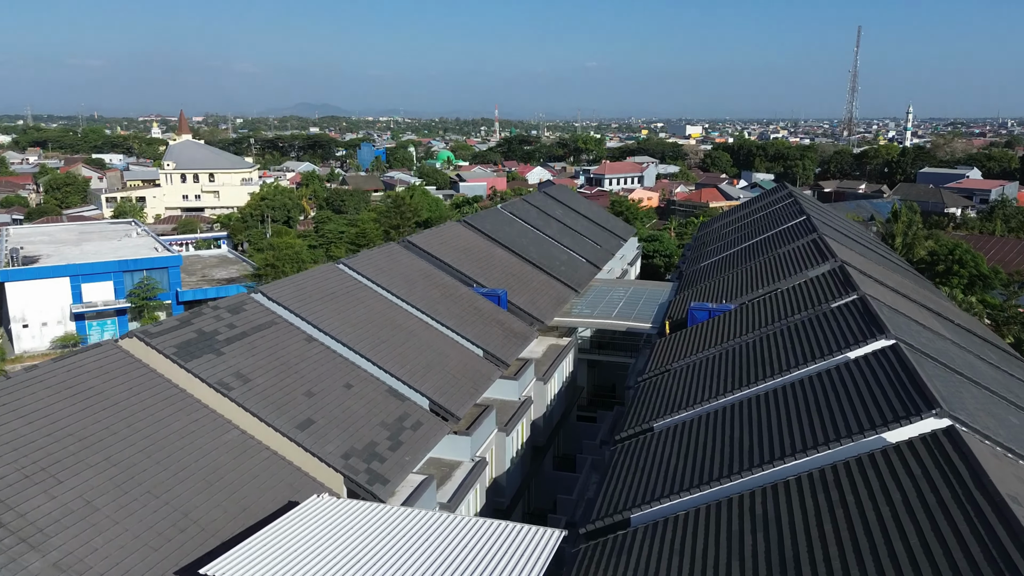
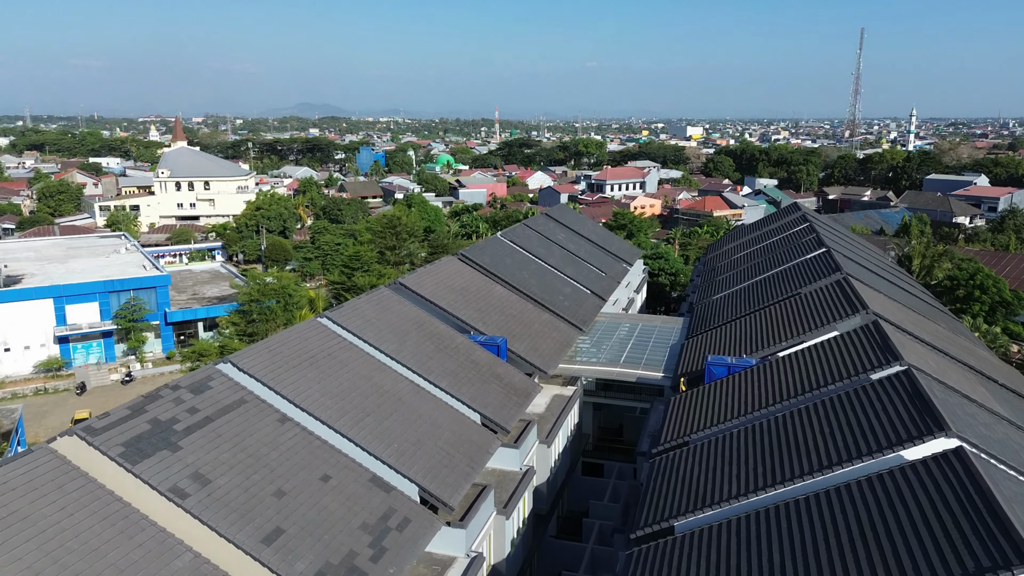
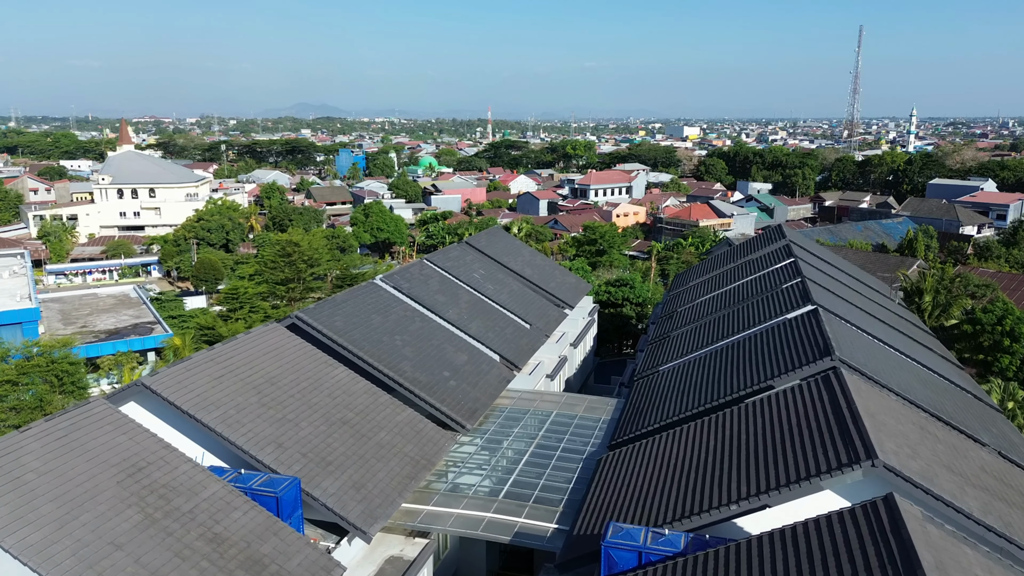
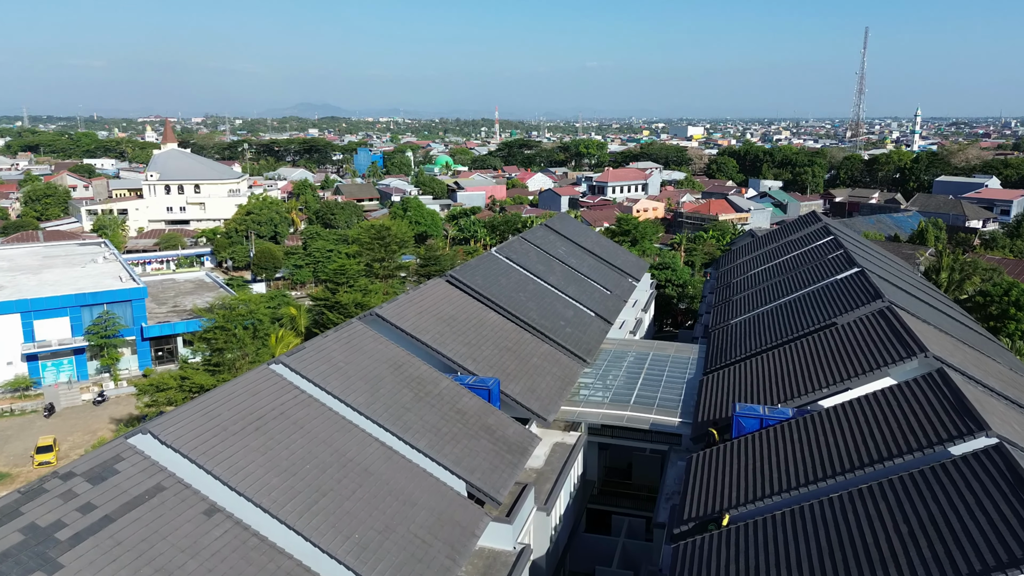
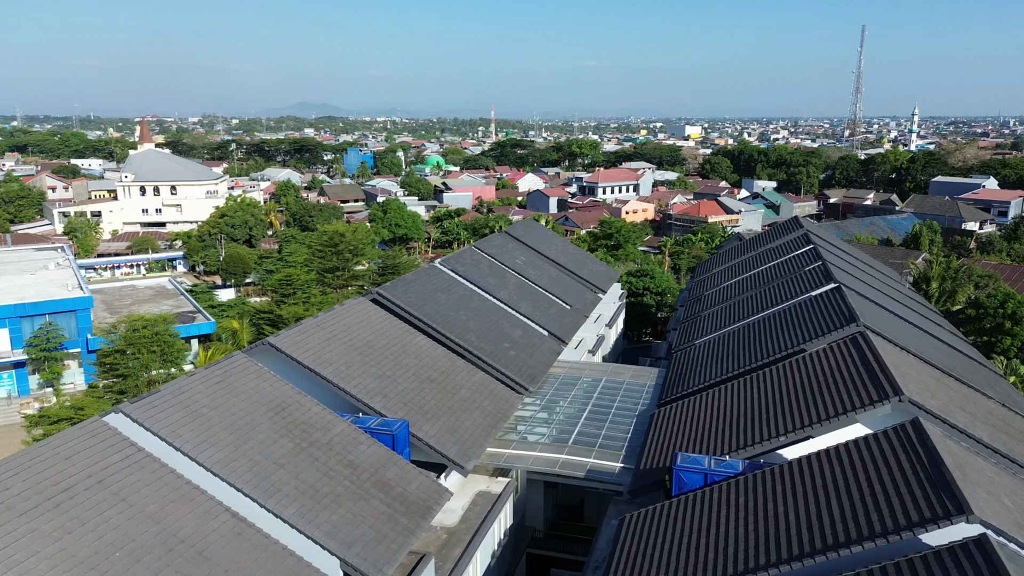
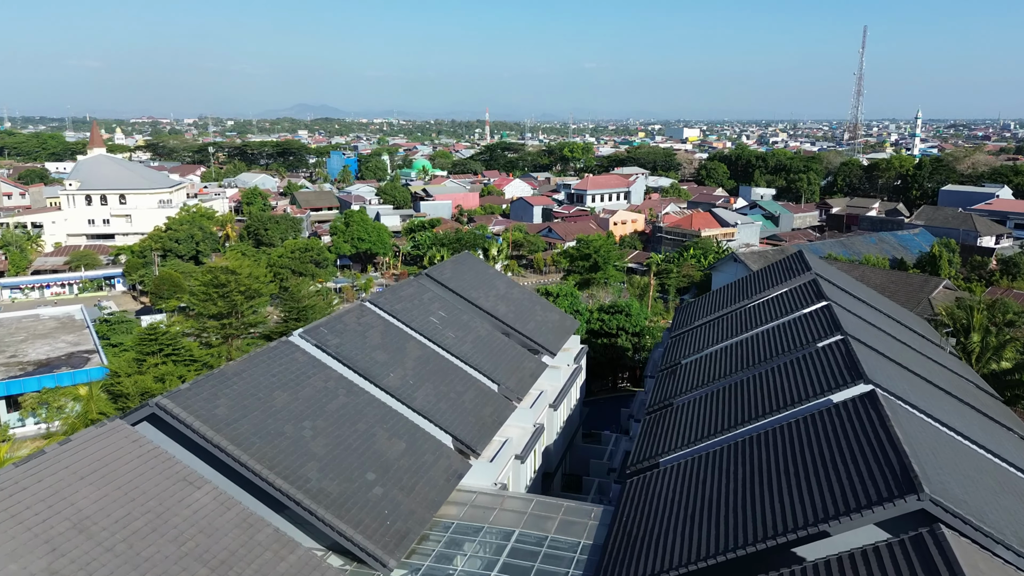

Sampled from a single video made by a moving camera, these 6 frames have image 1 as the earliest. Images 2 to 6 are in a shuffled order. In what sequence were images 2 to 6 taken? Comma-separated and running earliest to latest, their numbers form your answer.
2, 4, 5, 3, 6
